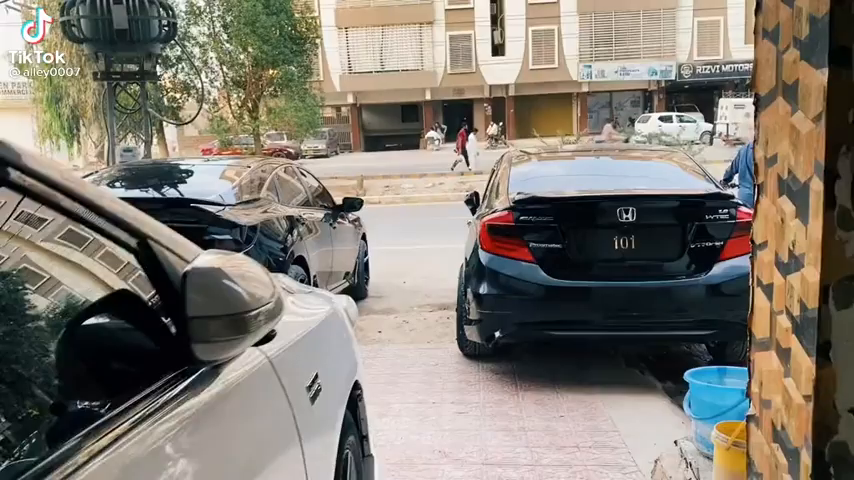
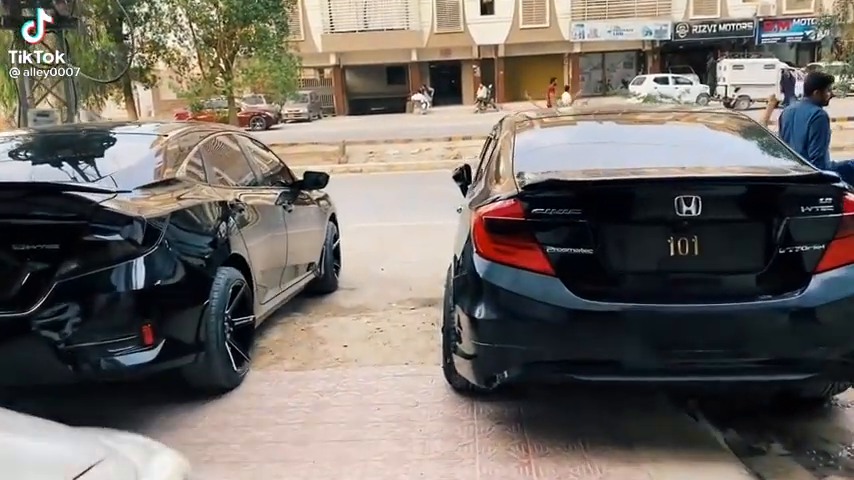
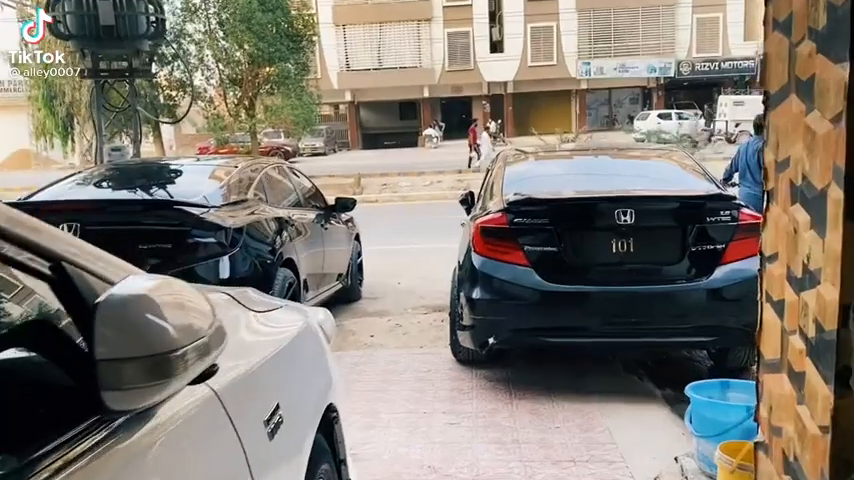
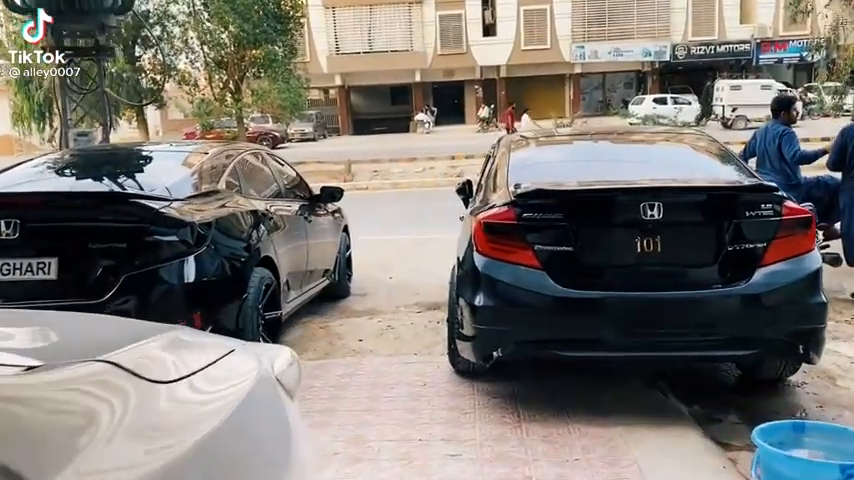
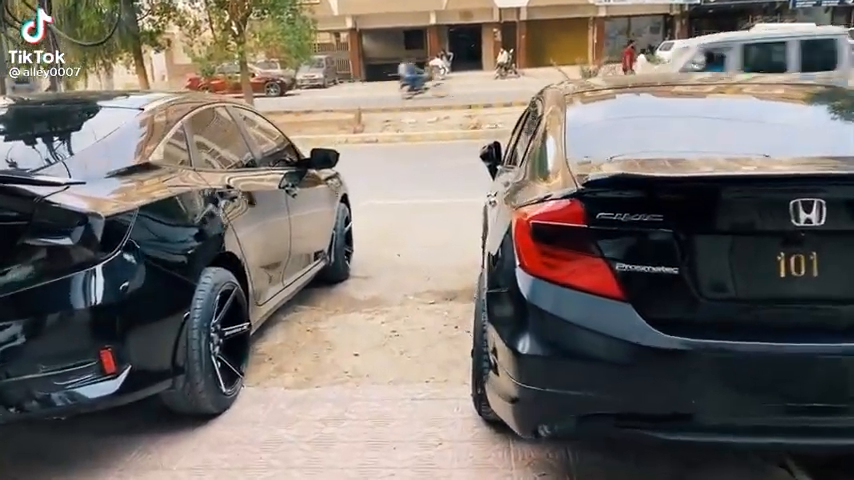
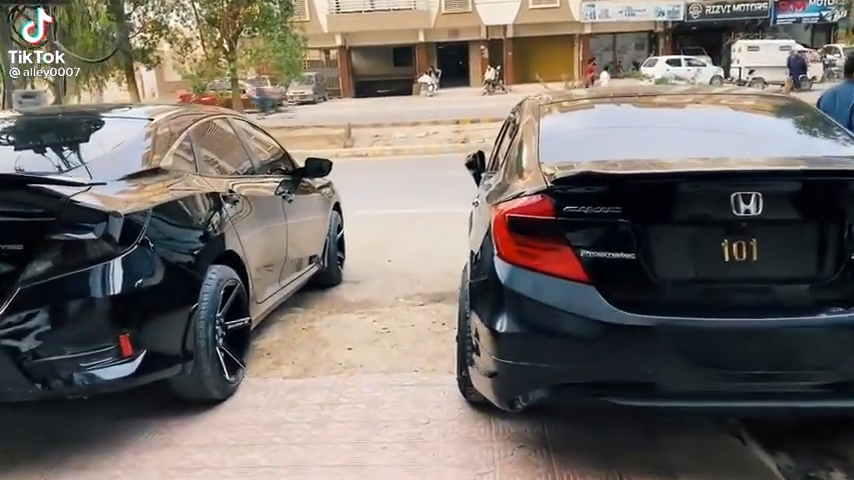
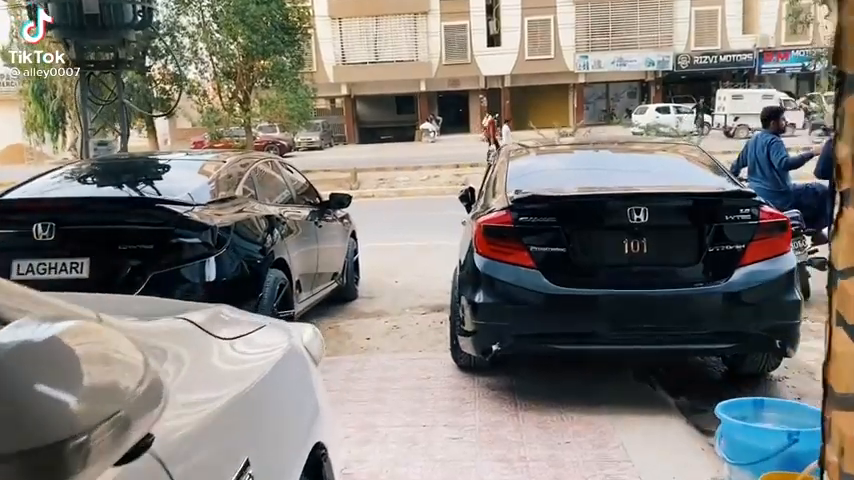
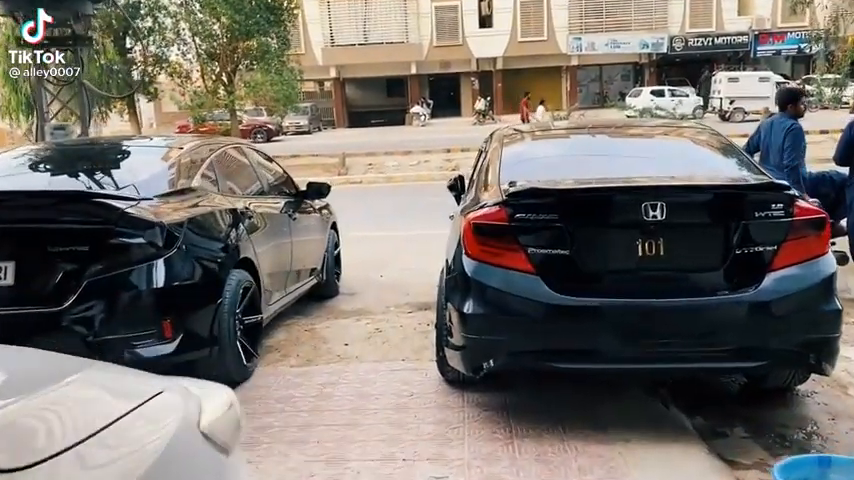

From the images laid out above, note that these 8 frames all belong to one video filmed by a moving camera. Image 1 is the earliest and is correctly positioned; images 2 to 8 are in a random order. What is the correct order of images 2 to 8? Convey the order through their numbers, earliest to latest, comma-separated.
3, 7, 4, 8, 2, 6, 5
